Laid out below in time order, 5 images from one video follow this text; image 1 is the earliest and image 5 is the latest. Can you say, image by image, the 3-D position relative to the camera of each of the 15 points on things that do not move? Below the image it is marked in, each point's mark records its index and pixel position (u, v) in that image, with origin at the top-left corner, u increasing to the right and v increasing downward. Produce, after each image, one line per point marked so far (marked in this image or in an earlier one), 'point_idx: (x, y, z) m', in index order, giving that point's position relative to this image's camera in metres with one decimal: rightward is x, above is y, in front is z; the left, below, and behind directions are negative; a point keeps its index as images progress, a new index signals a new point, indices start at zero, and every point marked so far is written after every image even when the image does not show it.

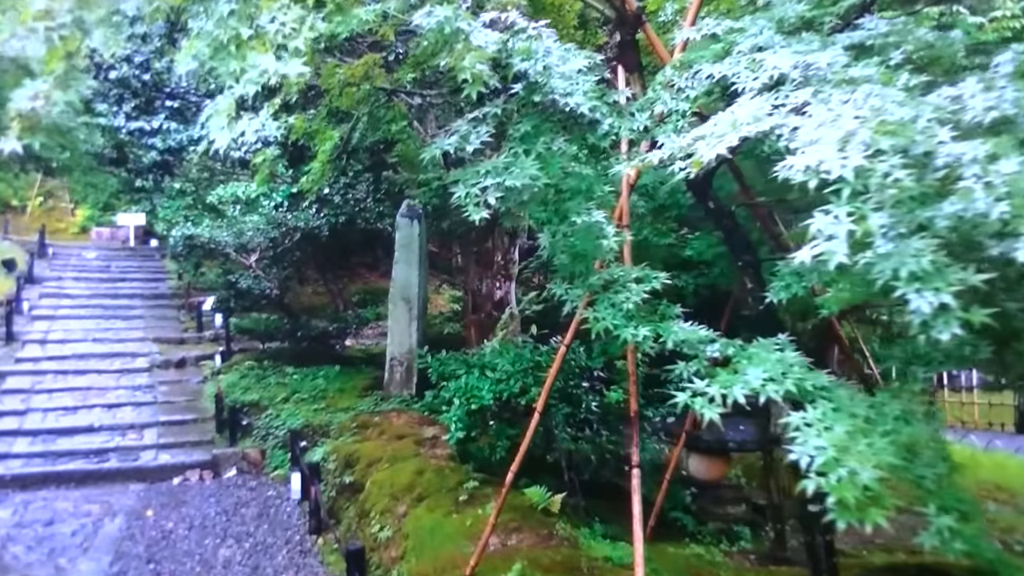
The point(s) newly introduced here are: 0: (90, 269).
0: (-8.4, +0.4, +17.2) m
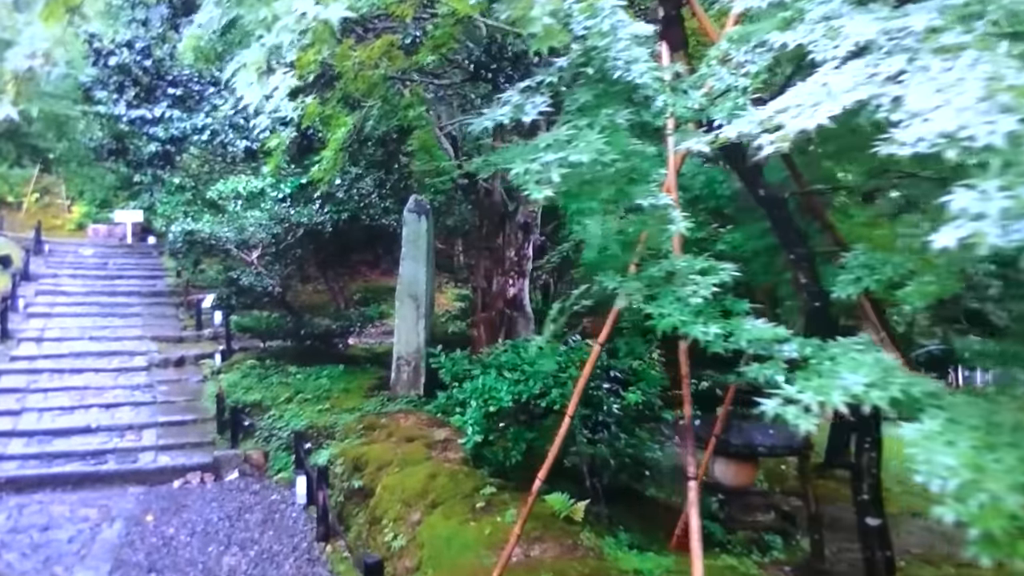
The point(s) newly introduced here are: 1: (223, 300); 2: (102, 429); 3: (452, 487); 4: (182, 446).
0: (-8.3, +0.4, +16.9) m
1: (-3.7, -0.2, +11.1) m
2: (-4.3, -1.5, +9.1) m
3: (-0.4, -1.2, +5.3) m
4: (-3.3, -1.6, +8.7) m
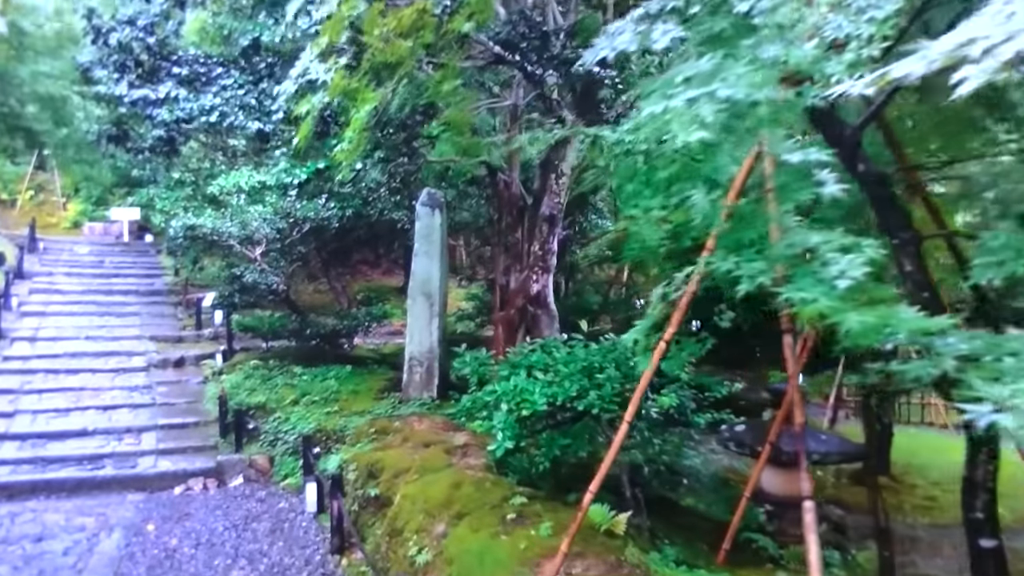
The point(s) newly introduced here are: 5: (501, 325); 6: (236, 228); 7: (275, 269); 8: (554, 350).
0: (-8.2, +0.4, +16.5) m
1: (-3.6, -0.1, +10.7) m
2: (-4.2, -1.5, +8.7) m
3: (-0.2, -1.2, +4.9) m
4: (-3.2, -1.6, +8.3) m
5: (-0.1, -0.3, +7.4) m
6: (-3.3, +0.7, +10.3) m
7: (-2.9, +0.2, +10.6) m
8: (+0.3, -0.4, +5.1) m
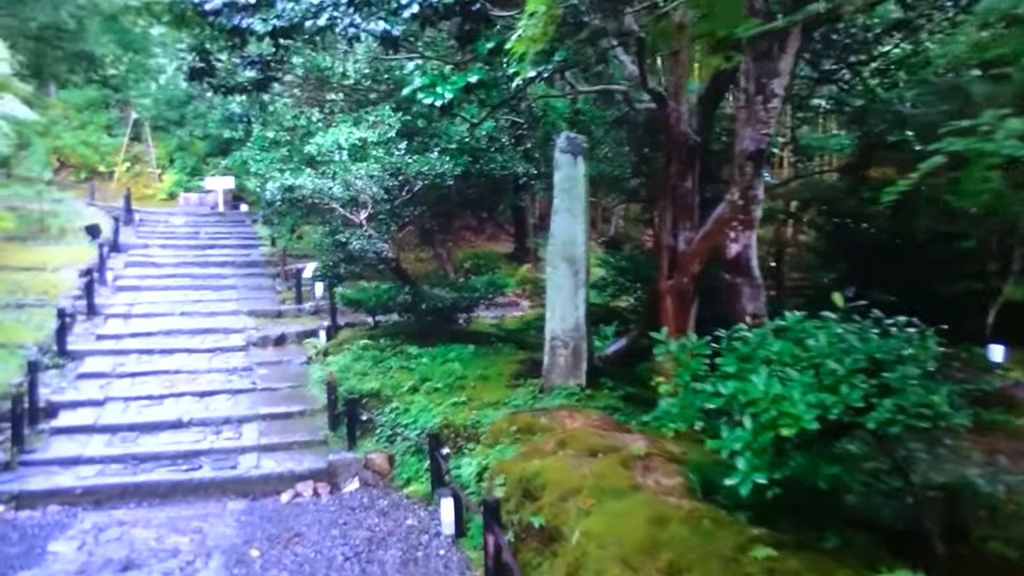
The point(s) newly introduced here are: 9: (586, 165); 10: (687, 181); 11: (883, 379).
0: (-6.1, +1.0, +15.7) m
1: (-2.0, +0.2, +9.6) m
2: (-2.8, -1.2, +7.7) m
3: (+0.8, -1.0, +3.5) m
4: (-1.9, -1.3, +7.2) m
5: (+1.1, -0.1, +5.9) m
6: (-1.8, +1.1, +9.1) m
7: (-1.4, +0.6, +9.3) m
8: (+1.2, -0.2, +3.6) m
9: (+0.6, +0.9, +6.5) m
10: (+1.2, +0.8, +6.1) m
11: (+1.4, -0.3, +3.2) m
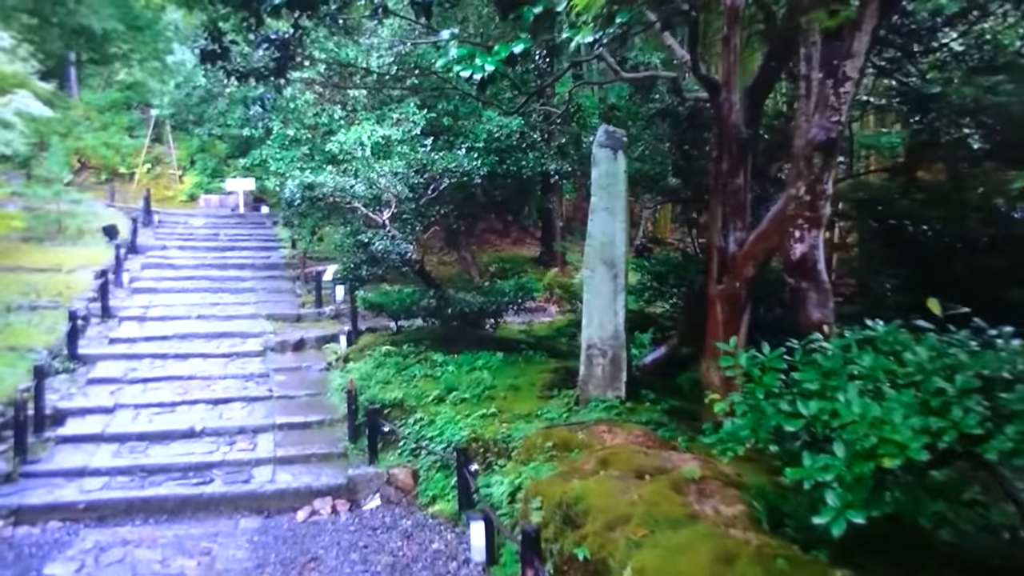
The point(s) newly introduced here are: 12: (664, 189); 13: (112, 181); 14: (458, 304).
0: (-5.6, +0.9, +15.4) m
1: (-1.7, +0.2, +9.2) m
2: (-2.6, -1.2, +7.3) m
3: (+0.9, -1.0, +3.0) m
4: (-1.6, -1.3, +6.7) m
5: (+1.3, -0.1, +5.4) m
6: (-1.5, +1.0, +8.7) m
7: (-1.1, +0.5, +8.9) m
8: (+1.4, -0.2, +3.1) m
9: (+0.8, +0.9, +6.1) m
10: (+1.5, +0.7, +5.6) m
11: (+1.5, -0.4, +2.7) m
12: (+1.3, +0.8, +7.4) m
13: (-9.2, +2.4, +19.8) m
14: (-0.6, -0.2, +8.5) m
